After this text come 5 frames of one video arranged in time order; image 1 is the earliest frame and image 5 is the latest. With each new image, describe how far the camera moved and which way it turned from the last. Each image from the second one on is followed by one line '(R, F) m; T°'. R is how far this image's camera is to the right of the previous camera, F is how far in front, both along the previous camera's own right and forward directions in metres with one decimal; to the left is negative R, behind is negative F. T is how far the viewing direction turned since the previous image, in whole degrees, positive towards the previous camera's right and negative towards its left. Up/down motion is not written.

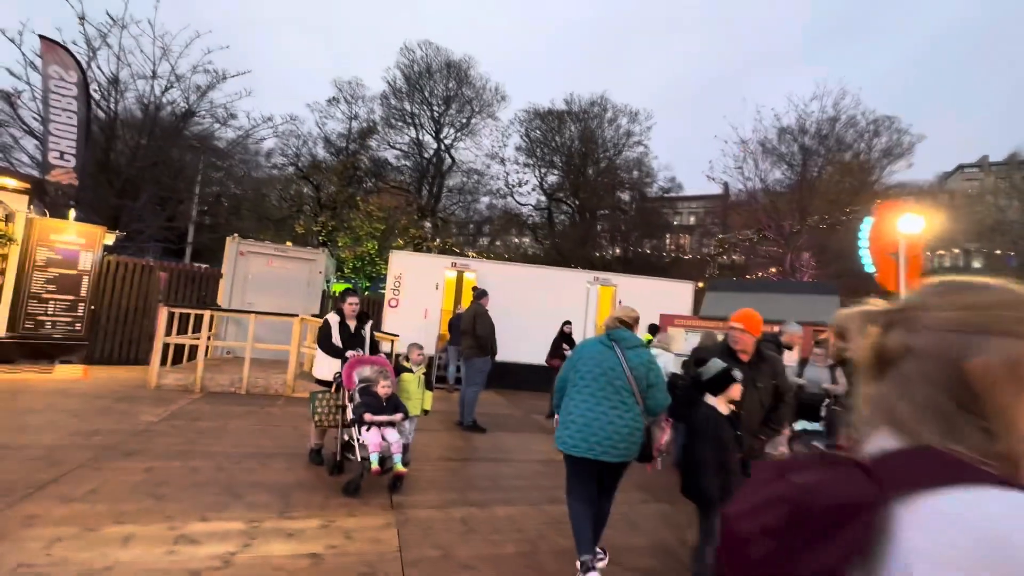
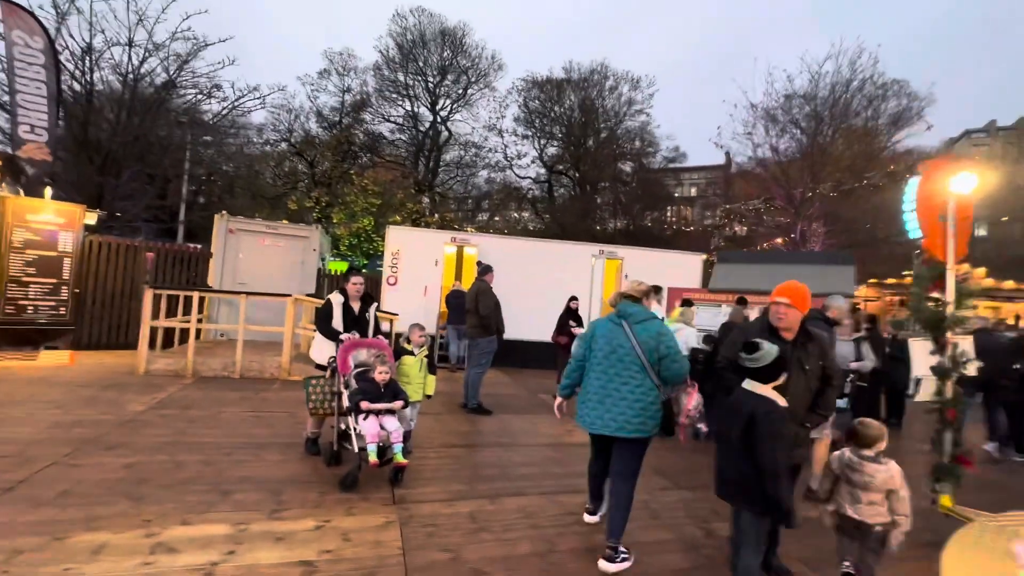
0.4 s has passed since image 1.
(-0.1, +0.8) m; 0°
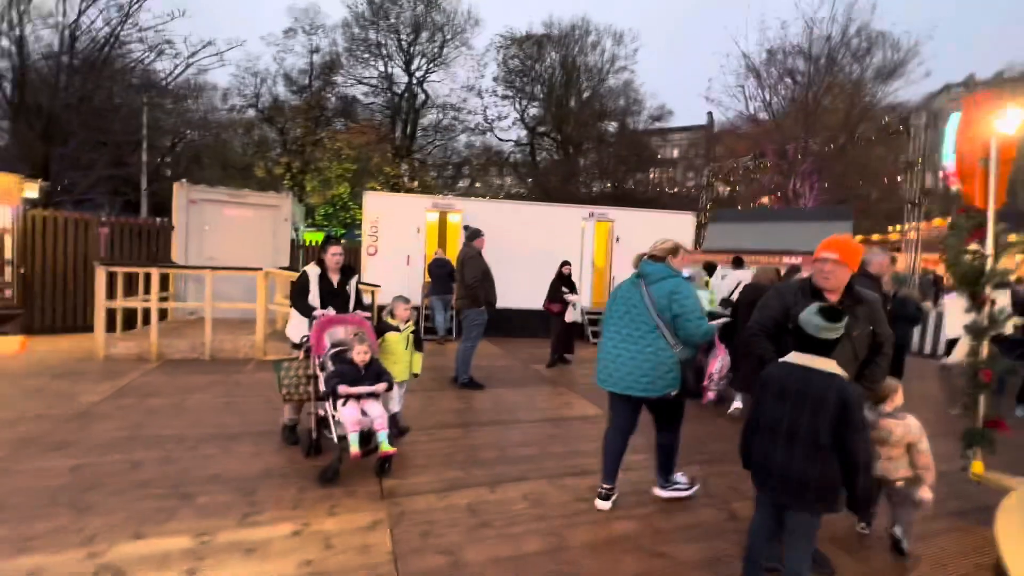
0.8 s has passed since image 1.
(-0.2, +0.9) m; +2°
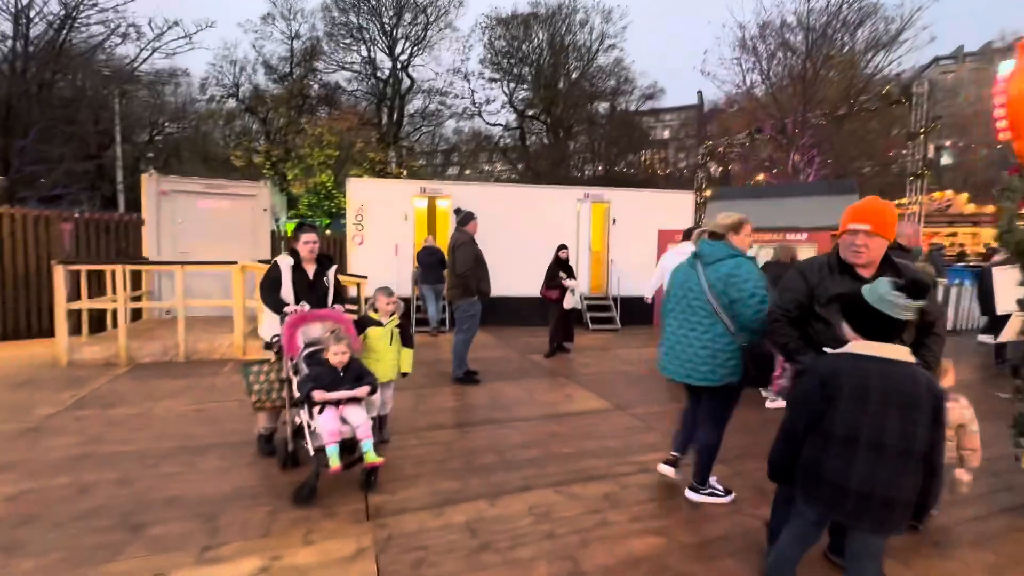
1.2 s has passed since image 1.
(0.0, +0.8) m; +1°
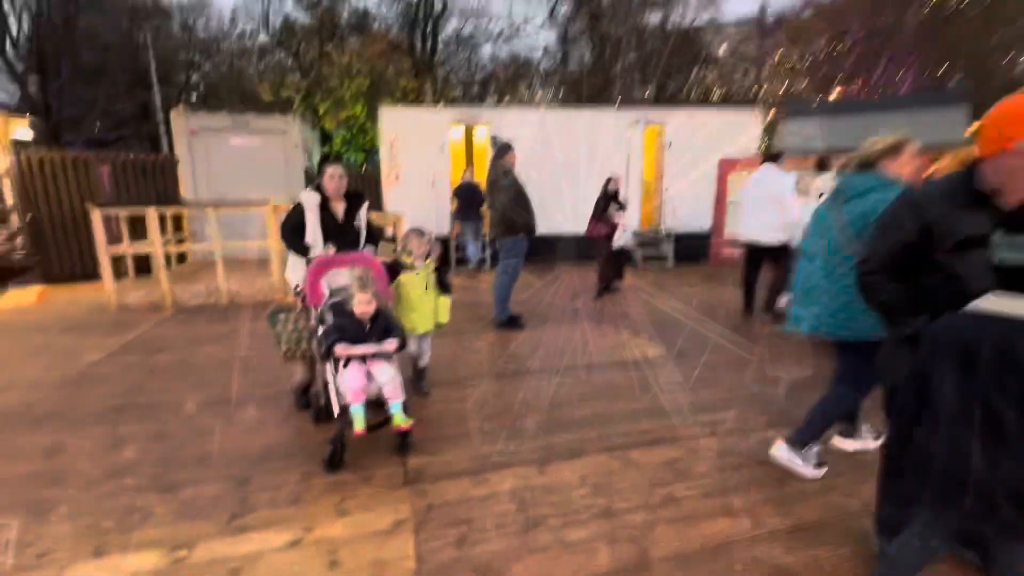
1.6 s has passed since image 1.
(-0.1, +0.9) m; -5°
